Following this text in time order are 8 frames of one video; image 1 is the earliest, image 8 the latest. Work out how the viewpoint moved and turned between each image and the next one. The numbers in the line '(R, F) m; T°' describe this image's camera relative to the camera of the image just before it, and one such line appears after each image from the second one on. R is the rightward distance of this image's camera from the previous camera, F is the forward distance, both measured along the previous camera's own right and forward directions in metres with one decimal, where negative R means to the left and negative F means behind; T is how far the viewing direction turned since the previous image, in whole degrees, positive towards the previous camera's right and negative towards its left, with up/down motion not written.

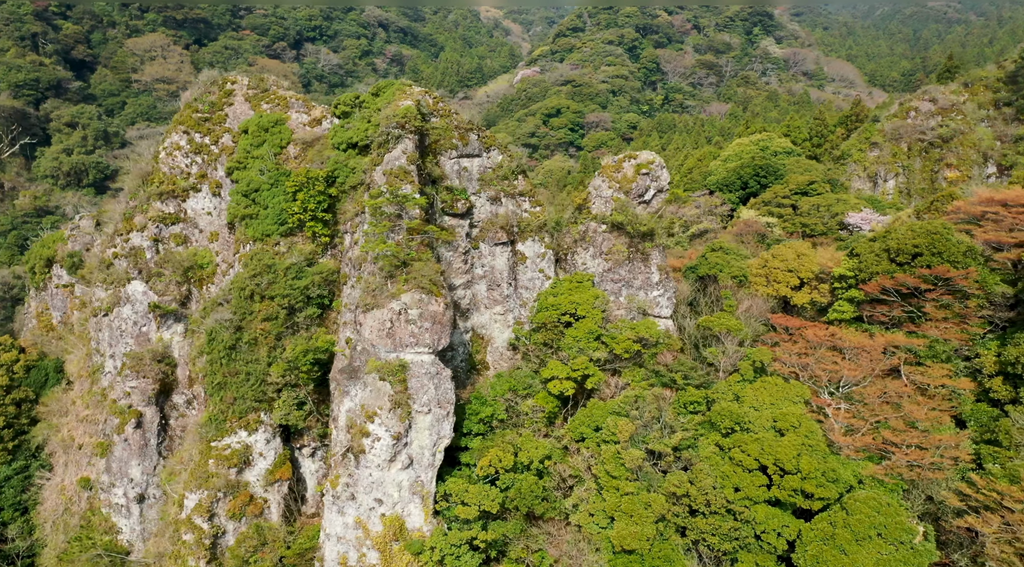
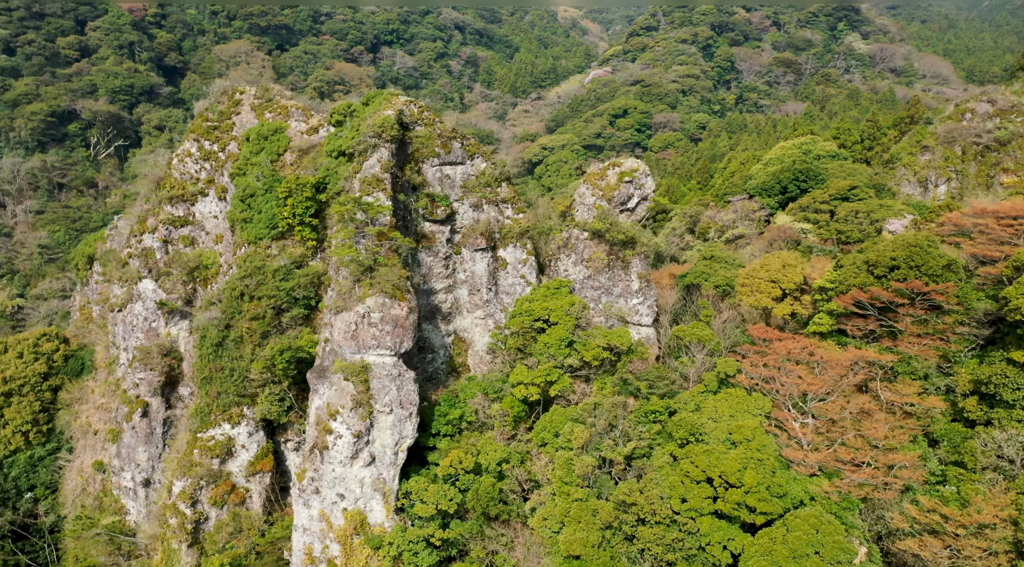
(+4.6, -0.3) m; -6°
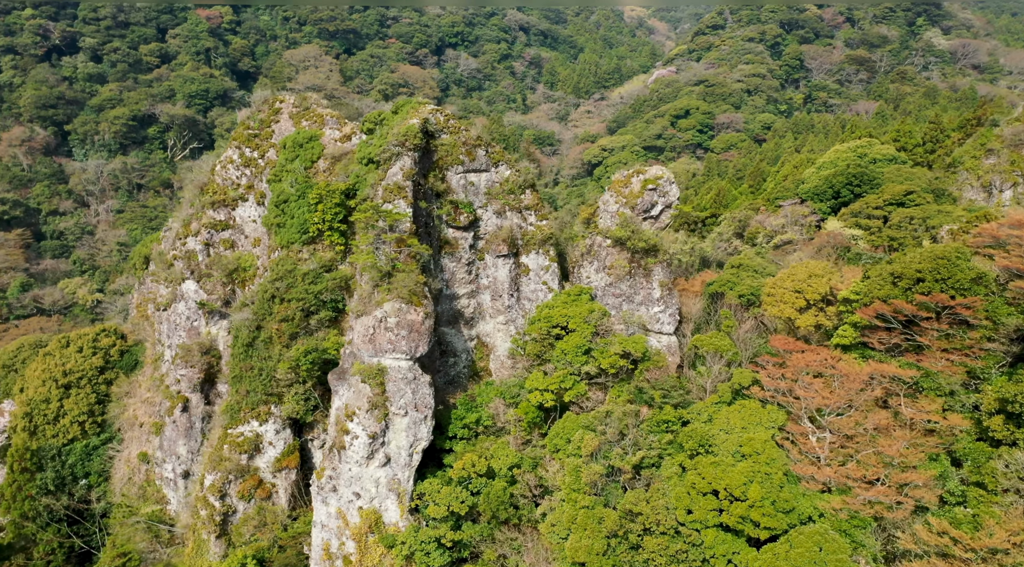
(+2.0, -0.2) m; -5°
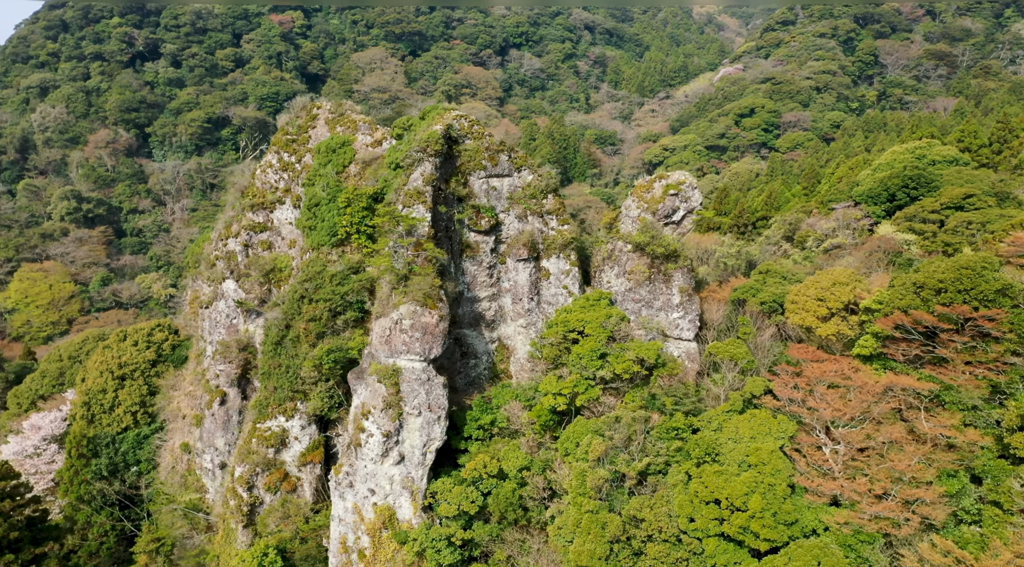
(+2.2, -0.3) m; -5°
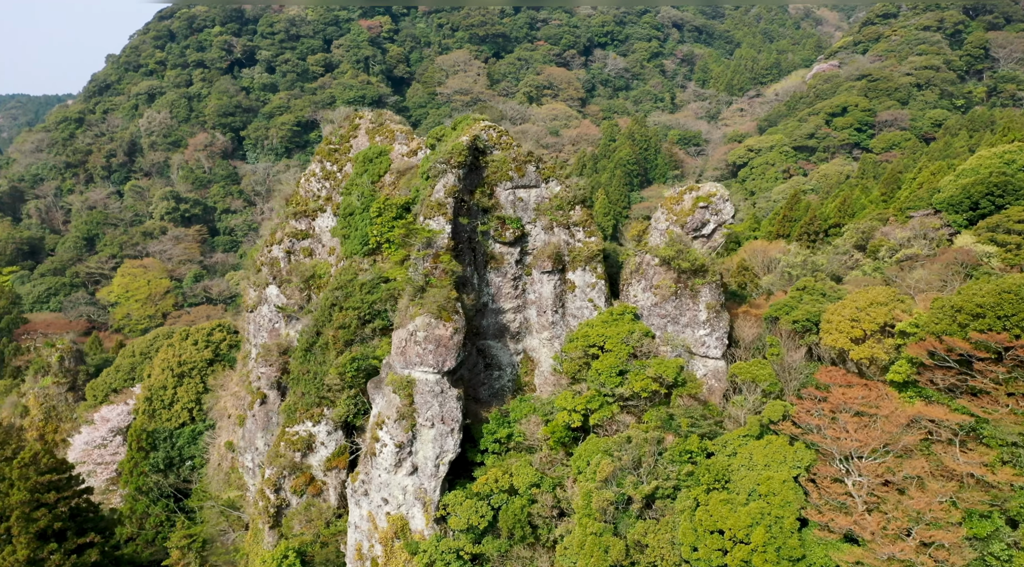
(+2.9, +0.4) m; -7°
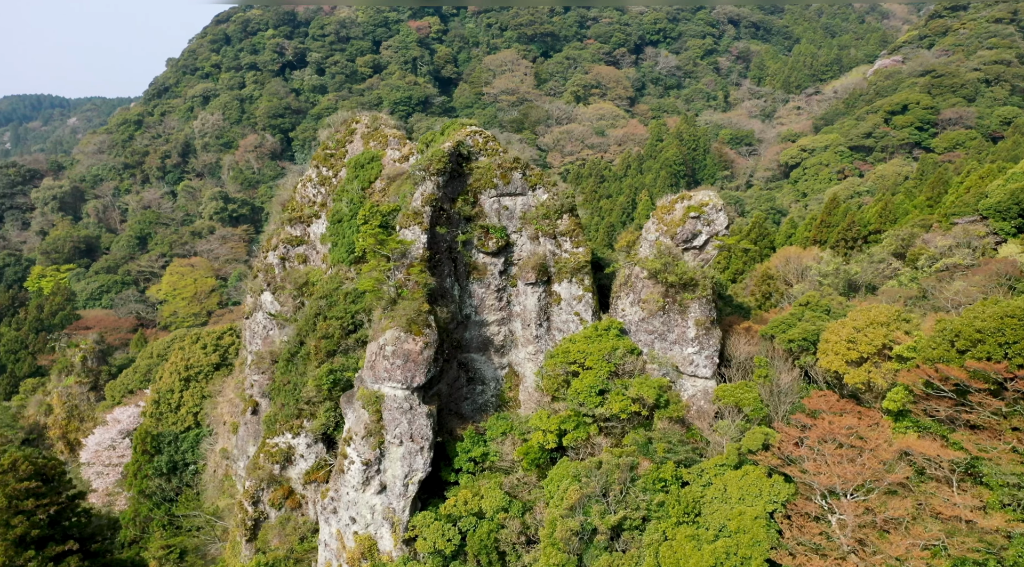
(+3.2, +1.5) m; -4°
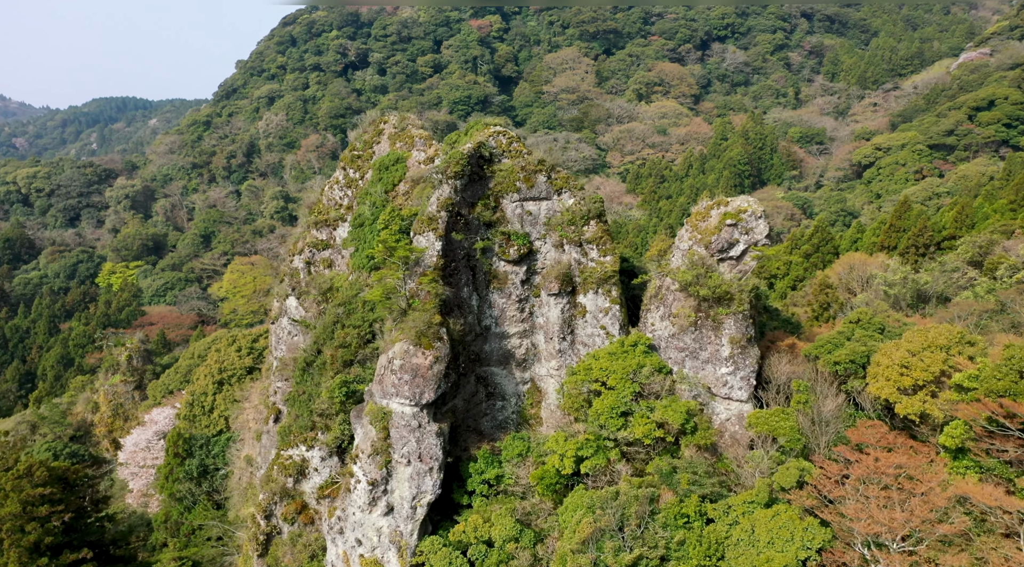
(+1.7, +2.0) m; -5°
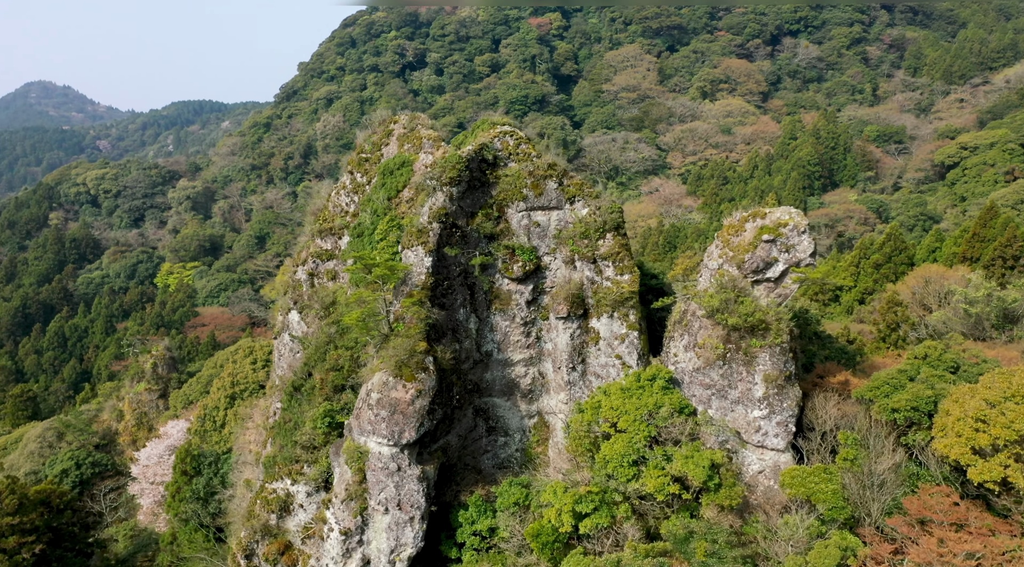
(+2.2, +3.8) m; -5°
